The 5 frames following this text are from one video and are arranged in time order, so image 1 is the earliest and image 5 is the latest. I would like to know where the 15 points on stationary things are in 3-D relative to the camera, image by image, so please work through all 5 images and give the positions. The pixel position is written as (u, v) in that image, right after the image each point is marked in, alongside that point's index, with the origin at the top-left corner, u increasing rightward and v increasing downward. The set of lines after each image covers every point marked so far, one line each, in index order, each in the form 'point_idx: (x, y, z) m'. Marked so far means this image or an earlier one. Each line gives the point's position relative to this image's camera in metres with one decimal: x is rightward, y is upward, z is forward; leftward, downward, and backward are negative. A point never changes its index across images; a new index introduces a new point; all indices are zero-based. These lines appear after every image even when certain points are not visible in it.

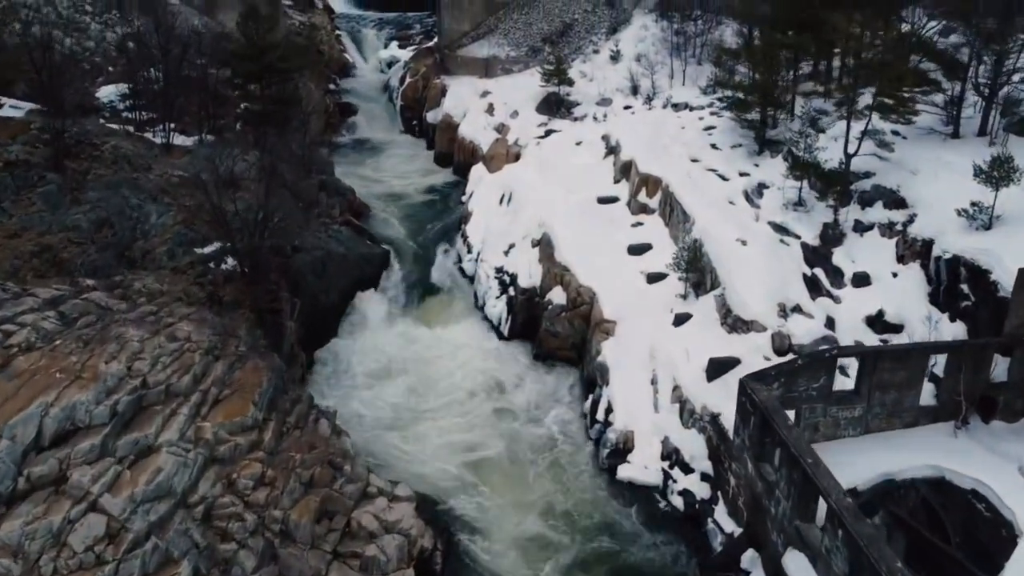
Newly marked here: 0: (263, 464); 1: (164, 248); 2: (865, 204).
0: (-4.0, -2.8, +12.9) m
1: (-7.9, +0.9, +18.2) m
2: (+8.4, +2.0, +19.3) m
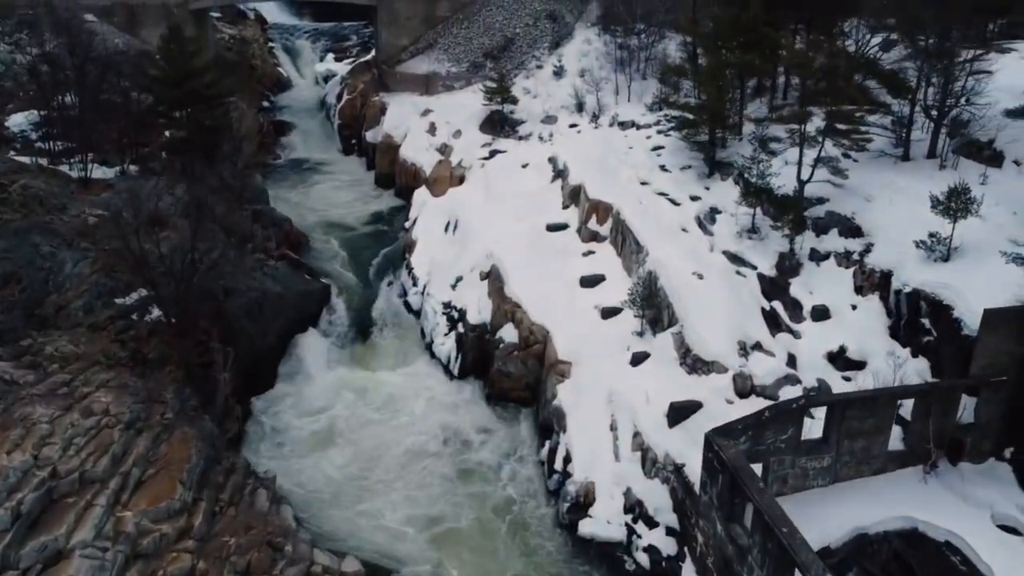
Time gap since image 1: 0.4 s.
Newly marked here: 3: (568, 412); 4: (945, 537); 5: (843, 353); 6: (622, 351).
0: (-4.6, -3.9, +11.7) m
1: (-8.9, -0.3, +16.7) m
2: (+7.2, +1.3, +18.9) m
3: (+1.2, -2.6, +17.1) m
4: (+6.8, -3.9, +12.7) m
5: (+6.7, -1.3, +16.4) m
6: (+2.4, -1.4, +17.9) m
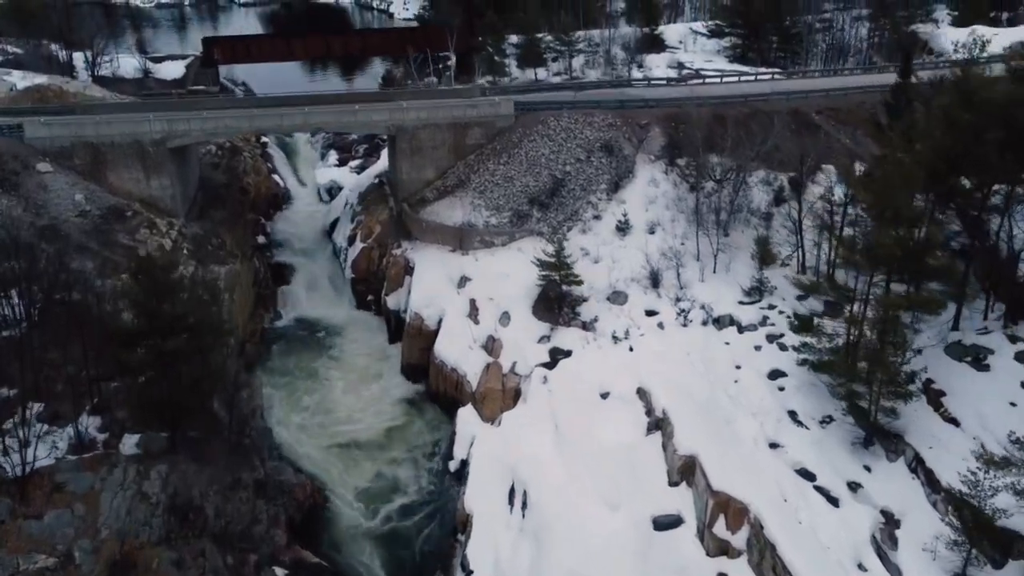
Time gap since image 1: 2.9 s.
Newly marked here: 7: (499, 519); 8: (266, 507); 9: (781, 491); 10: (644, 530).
0: (-2.4, -10.7, +5.6) m
1: (-6.8, -7.1, +10.6) m
2: (+9.3, -5.4, +13.0) m
3: (+3.4, -9.4, +11.2) m
4: (+9.1, -10.7, +6.8) m
5: (+8.9, -8.1, +10.6) m
6: (+4.6, -8.2, +12.0) m
7: (-0.3, -5.3, +18.5) m
8: (-5.5, -5.0, +18.0) m
9: (+5.6, -4.2, +16.8) m
10: (+2.8, -5.1, +17.0) m
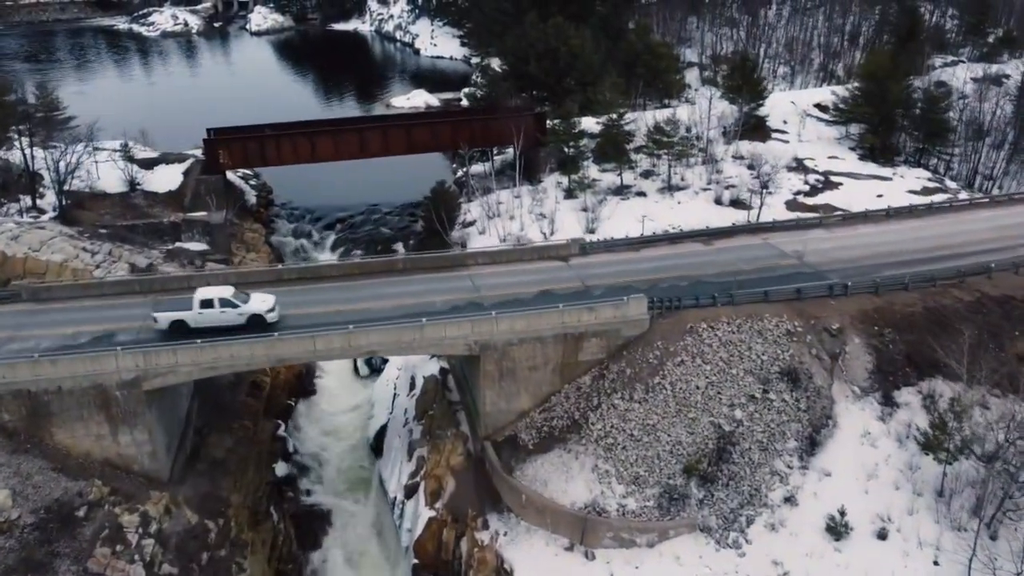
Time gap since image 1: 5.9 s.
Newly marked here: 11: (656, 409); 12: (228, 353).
0: (+0.7, -17.9, -3.7) m
1: (-3.6, -14.3, +1.3) m
2: (+12.5, -12.7, +3.6) m
3: (+6.5, -16.6, +1.8) m
4: (+12.2, -17.9, -2.6) m
5: (+12.0, -15.3, +1.1) m
6: (+7.7, -15.4, +2.6) m
7: (+2.9, -12.5, +9.1) m
8: (-2.3, -12.2, +8.8) m
9: (+8.8, -11.5, +7.4) m
10: (+6.0, -12.4, +7.7) m
11: (+3.5, -2.9, +19.4) m
12: (-6.6, -1.5, +18.6) m
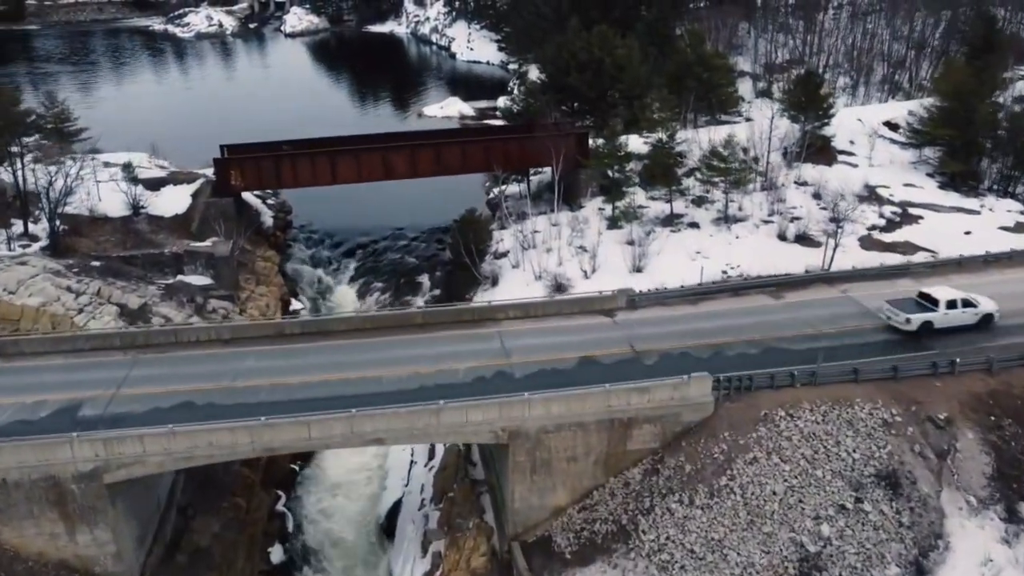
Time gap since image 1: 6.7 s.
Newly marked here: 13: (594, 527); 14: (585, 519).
0: (+0.1, -19.5, -7.1) m
1: (-3.9, -15.8, -1.9) m
2: (+12.3, -14.5, -0.3) m
3: (+6.2, -18.3, -1.8) m
4: (+11.6, -19.7, -6.5) m
5: (+11.7, -17.1, -2.8) m
6: (+7.4, -17.1, -1.1) m
7: (+3.0, -14.1, +5.6) m
8: (-2.2, -13.8, +5.5) m
9: (+8.8, -13.2, +3.7) m
10: (+6.0, -14.0, +4.0) m
11: (+4.2, -4.5, +15.9) m
12: (-5.9, -3.0, +15.5) m
13: (+1.7, -5.1, +16.6) m
14: (+1.5, -4.9, +16.9) m
